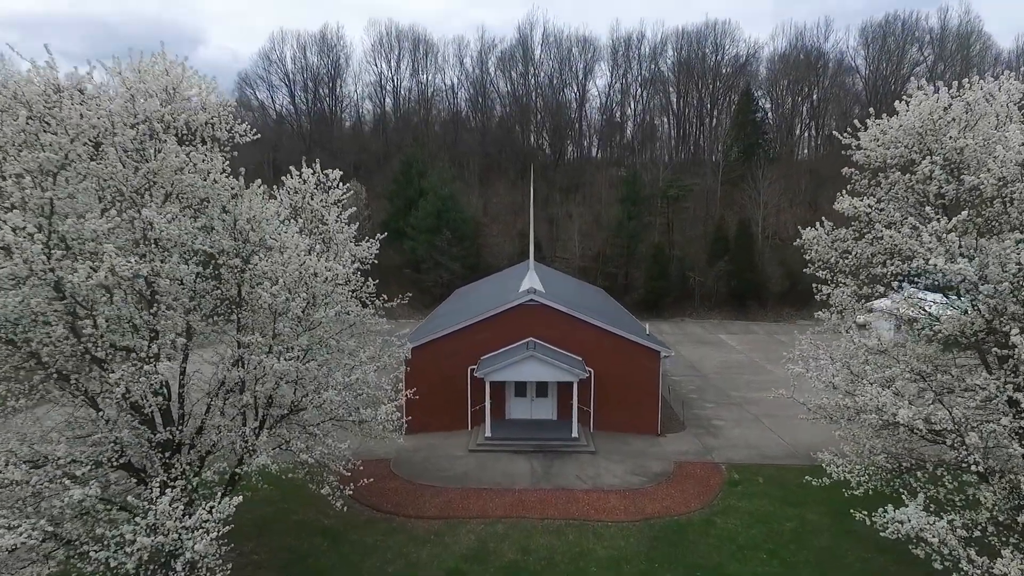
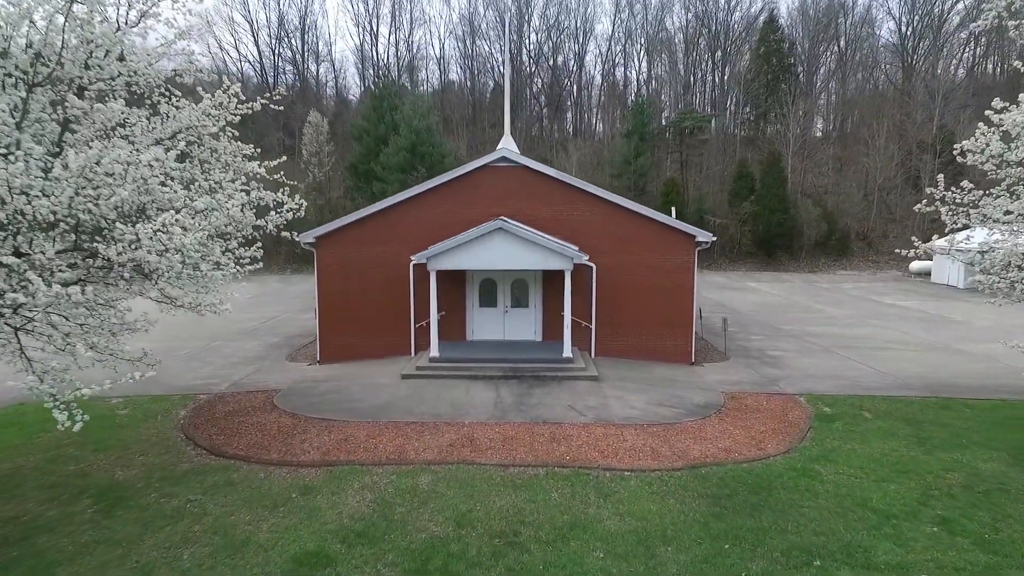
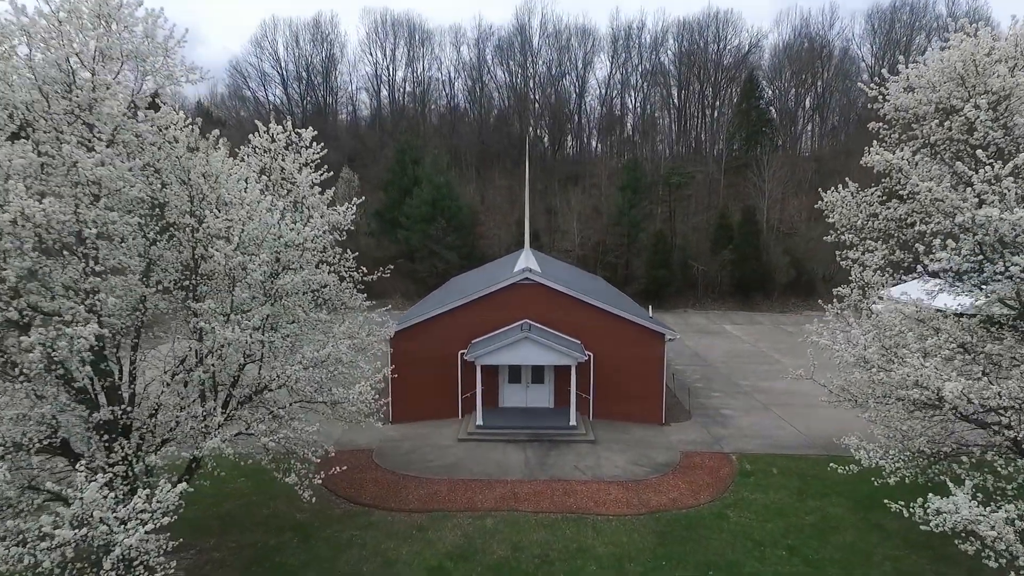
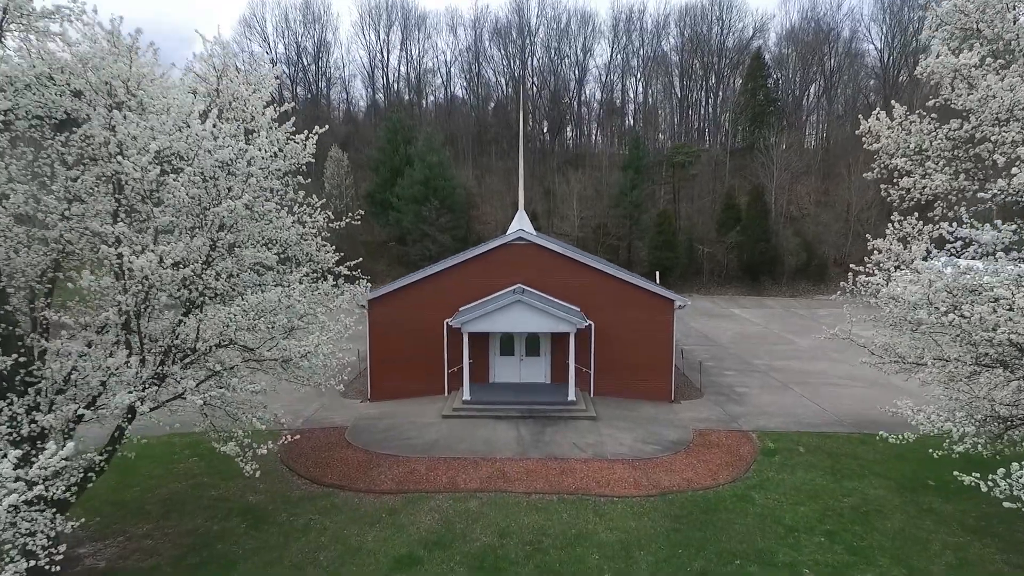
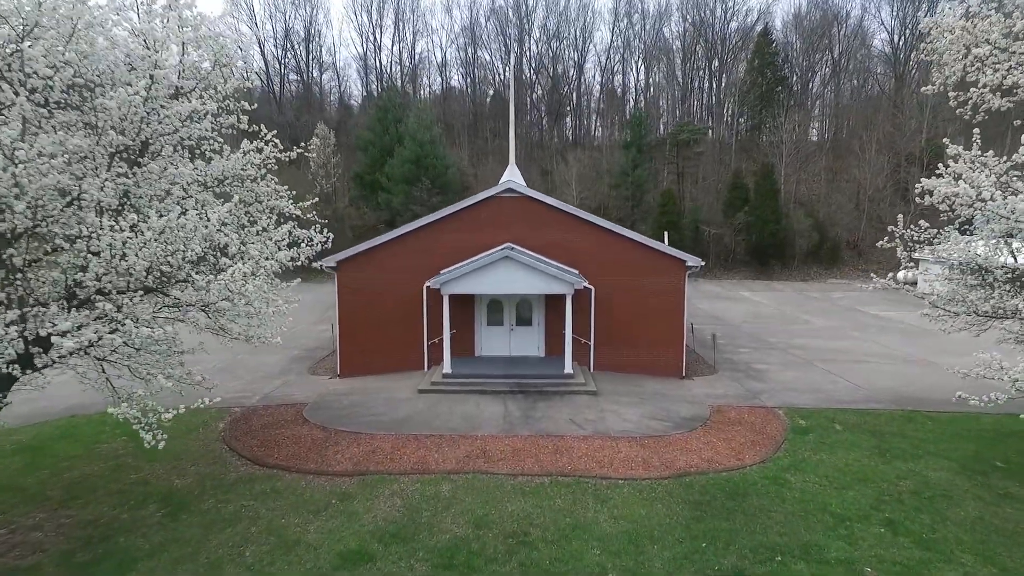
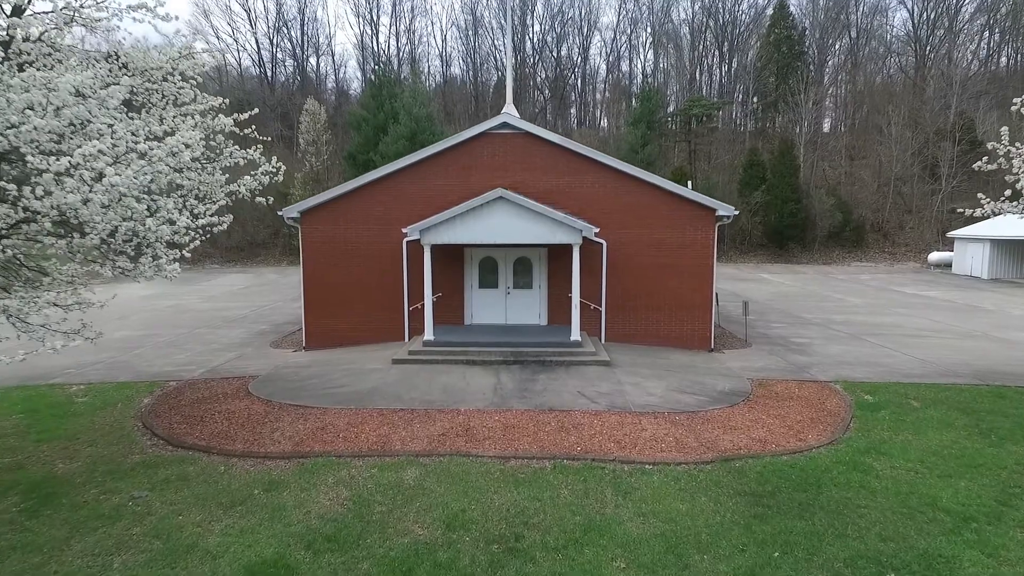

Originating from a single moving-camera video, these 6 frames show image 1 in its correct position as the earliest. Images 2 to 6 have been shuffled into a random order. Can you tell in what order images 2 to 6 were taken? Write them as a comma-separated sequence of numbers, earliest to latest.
3, 4, 5, 2, 6
